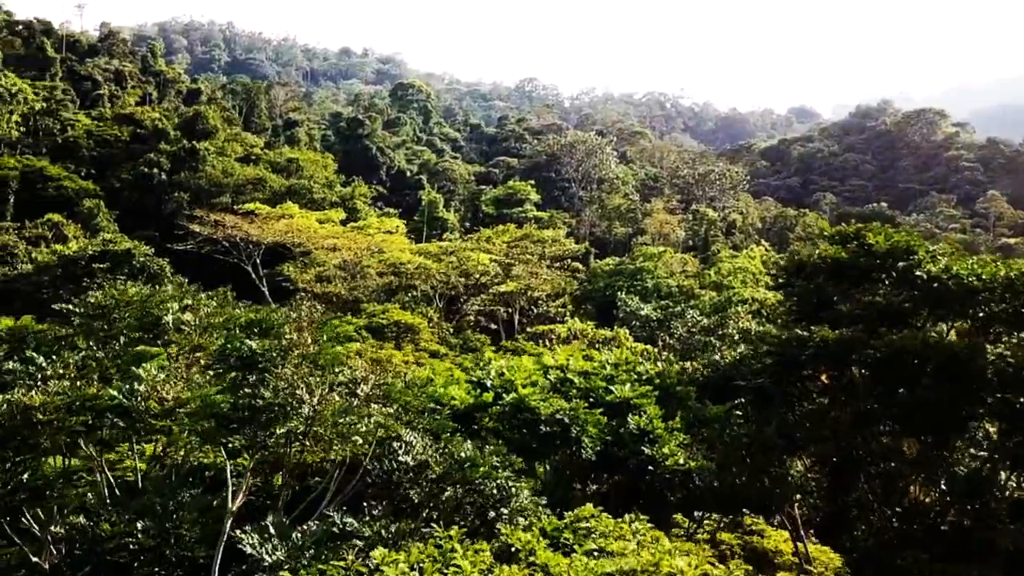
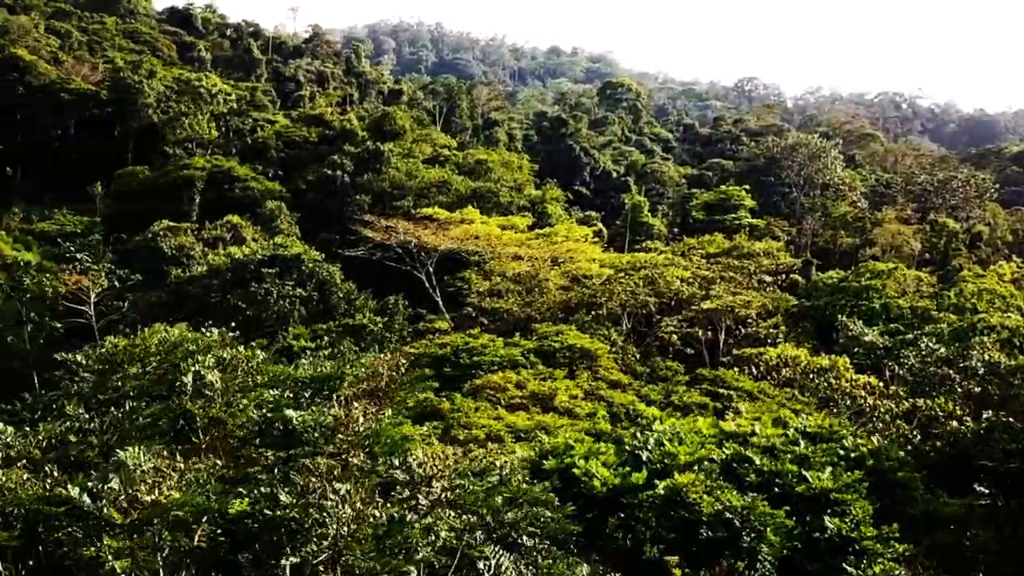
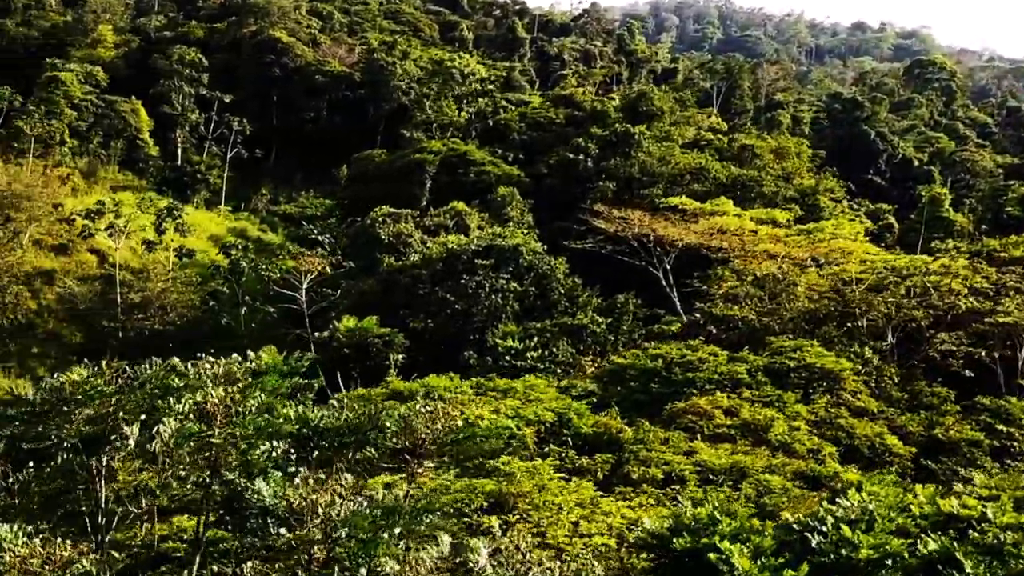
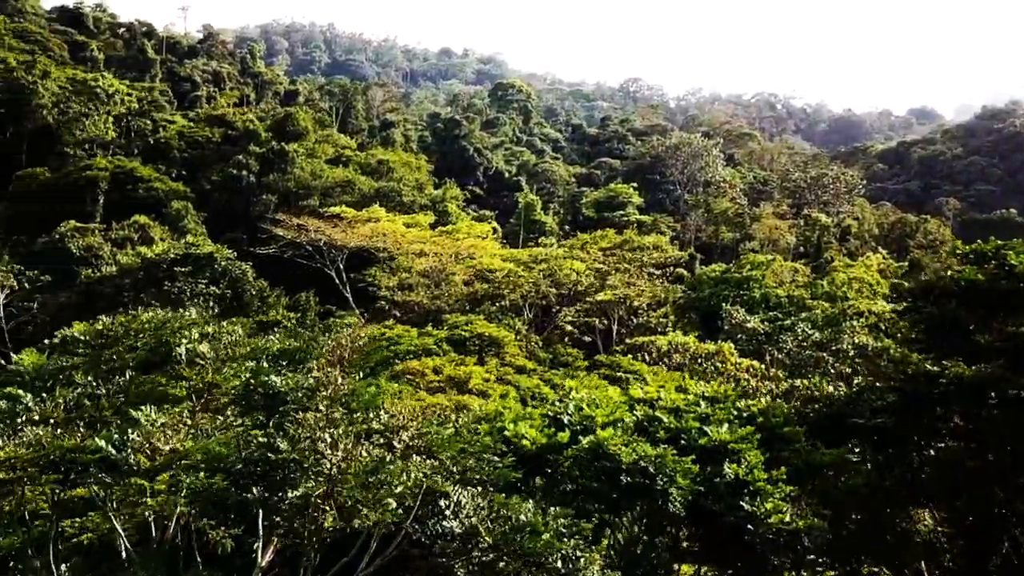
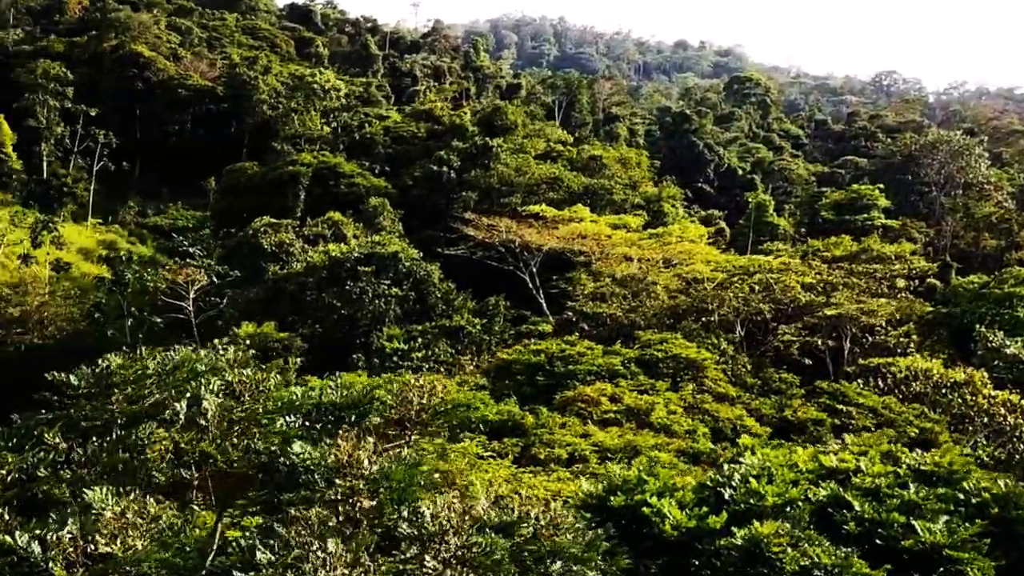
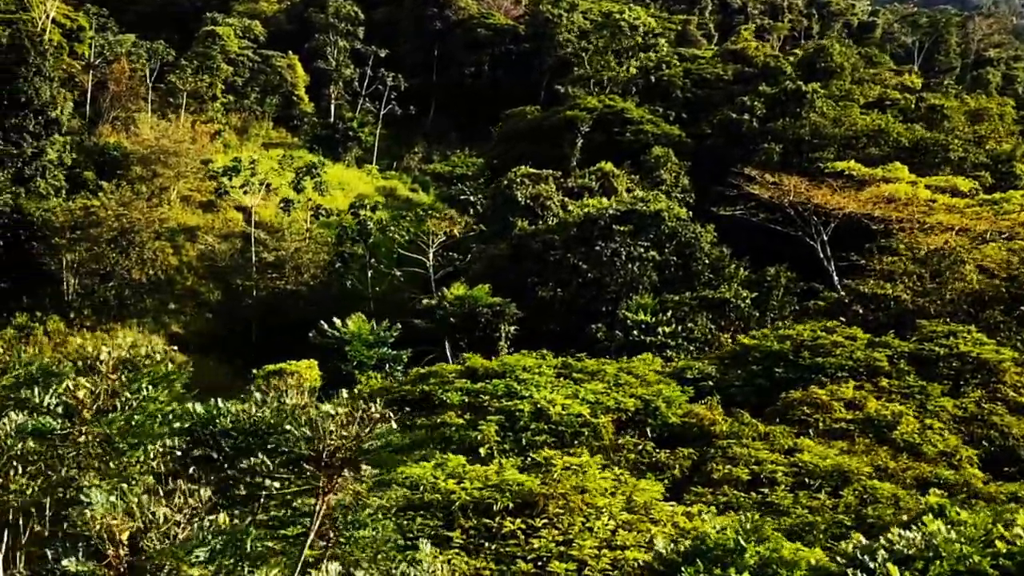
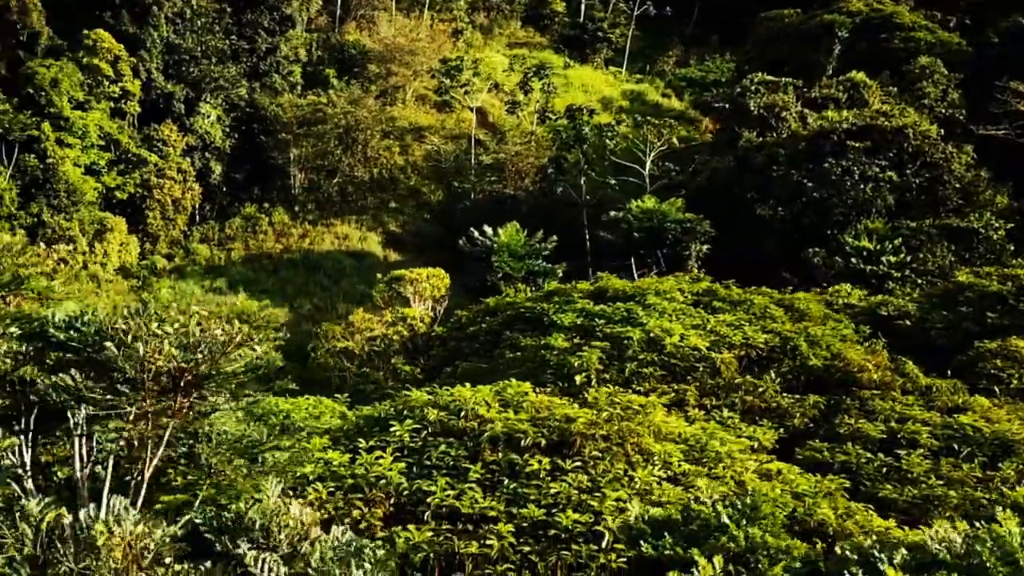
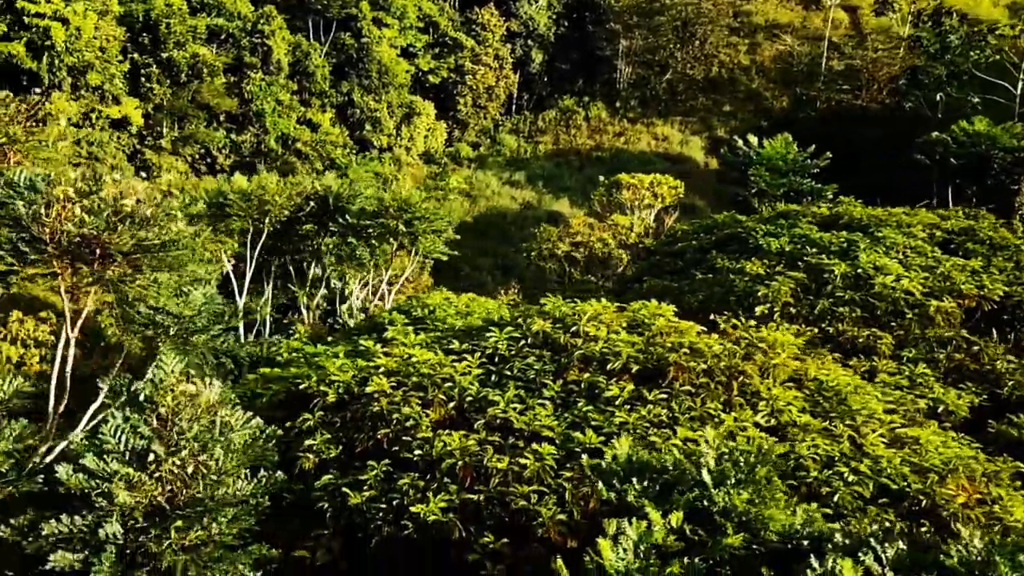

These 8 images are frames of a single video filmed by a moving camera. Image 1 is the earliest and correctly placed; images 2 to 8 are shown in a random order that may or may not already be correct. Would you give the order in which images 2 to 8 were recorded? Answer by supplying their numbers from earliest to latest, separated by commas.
4, 2, 5, 3, 6, 7, 8
